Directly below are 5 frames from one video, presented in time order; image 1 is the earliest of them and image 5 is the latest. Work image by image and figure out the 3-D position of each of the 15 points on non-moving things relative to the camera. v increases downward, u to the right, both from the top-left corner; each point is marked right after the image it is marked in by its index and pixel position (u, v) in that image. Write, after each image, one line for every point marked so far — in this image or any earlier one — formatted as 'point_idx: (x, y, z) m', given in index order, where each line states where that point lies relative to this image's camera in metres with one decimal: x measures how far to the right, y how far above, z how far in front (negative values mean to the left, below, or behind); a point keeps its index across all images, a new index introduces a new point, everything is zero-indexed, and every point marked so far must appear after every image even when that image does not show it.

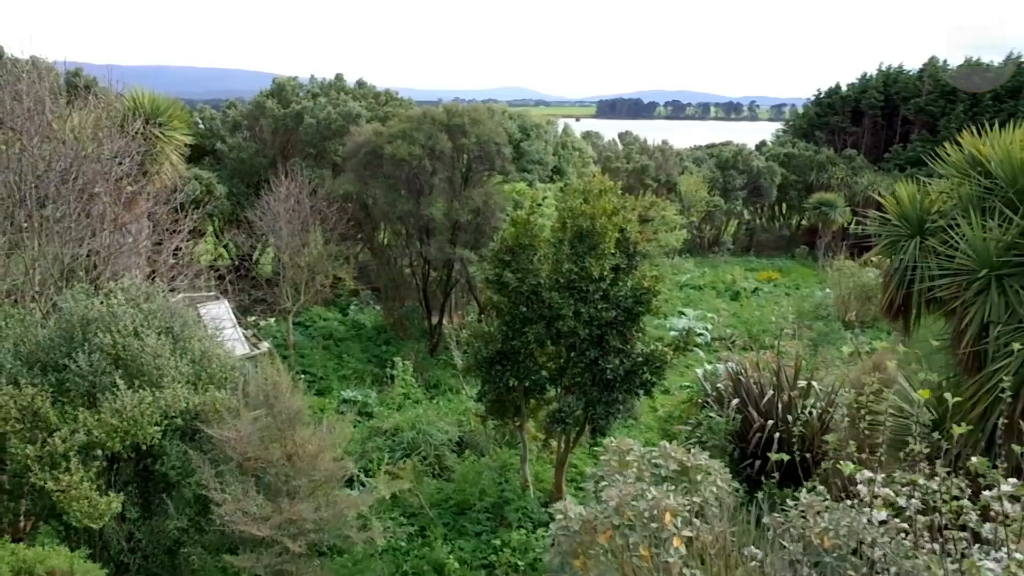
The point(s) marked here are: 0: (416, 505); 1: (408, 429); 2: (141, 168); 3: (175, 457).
0: (-1.5, -3.5, +9.2) m
1: (-2.0, -2.7, +10.8) m
2: (-7.5, +2.4, +11.7) m
3: (-3.6, -1.8, +6.1) m
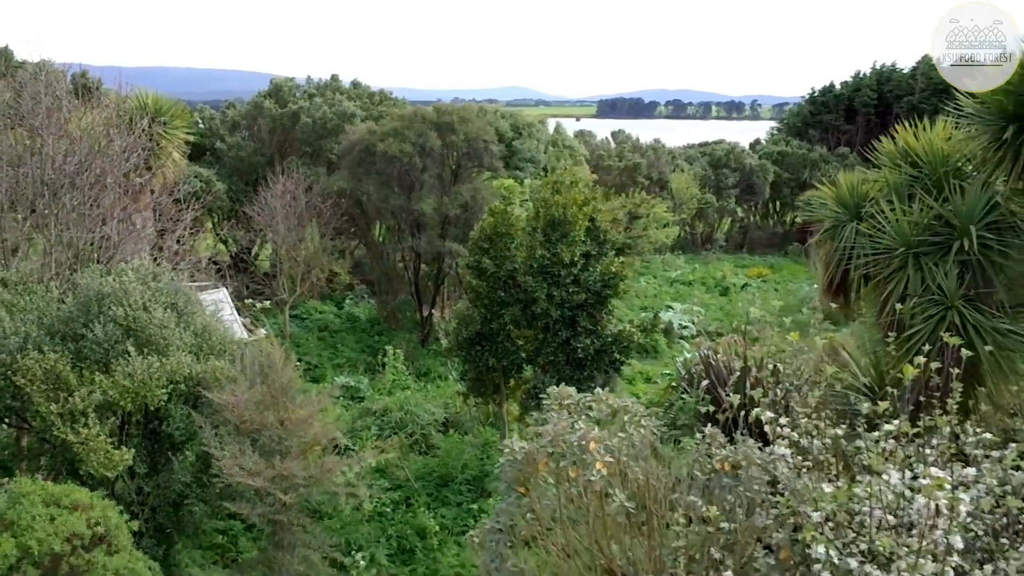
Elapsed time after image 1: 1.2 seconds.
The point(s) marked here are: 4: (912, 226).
0: (-1.9, -3.3, +9.9) m
1: (-2.3, -2.4, +11.5) m
2: (-7.9, +2.7, +12.4) m
3: (-3.9, -1.5, +6.8) m
4: (+4.6, +0.7, +6.7) m
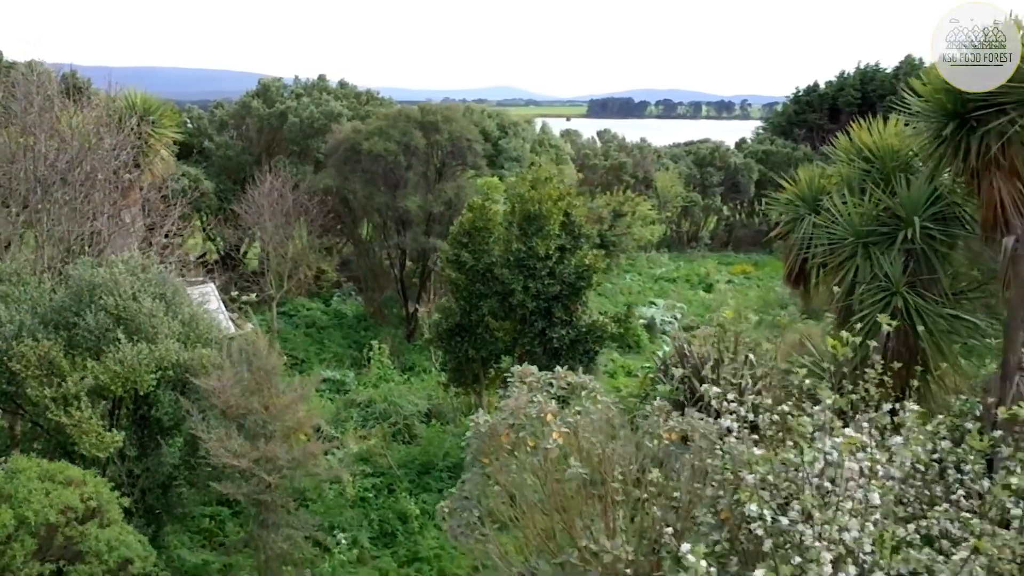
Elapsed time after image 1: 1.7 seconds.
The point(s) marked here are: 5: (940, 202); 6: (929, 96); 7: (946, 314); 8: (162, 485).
0: (-2.3, -3.2, +10.3) m
1: (-2.7, -2.3, +11.9) m
2: (-8.3, +2.8, +12.7) m
3: (-4.2, -1.4, +7.1) m
4: (+4.3, +0.9, +7.1) m
5: (+5.1, +1.0, +6.9) m
6: (+4.8, +2.2, +6.7) m
7: (+5.0, -0.3, +6.7) m
8: (-4.4, -2.5, +7.2) m
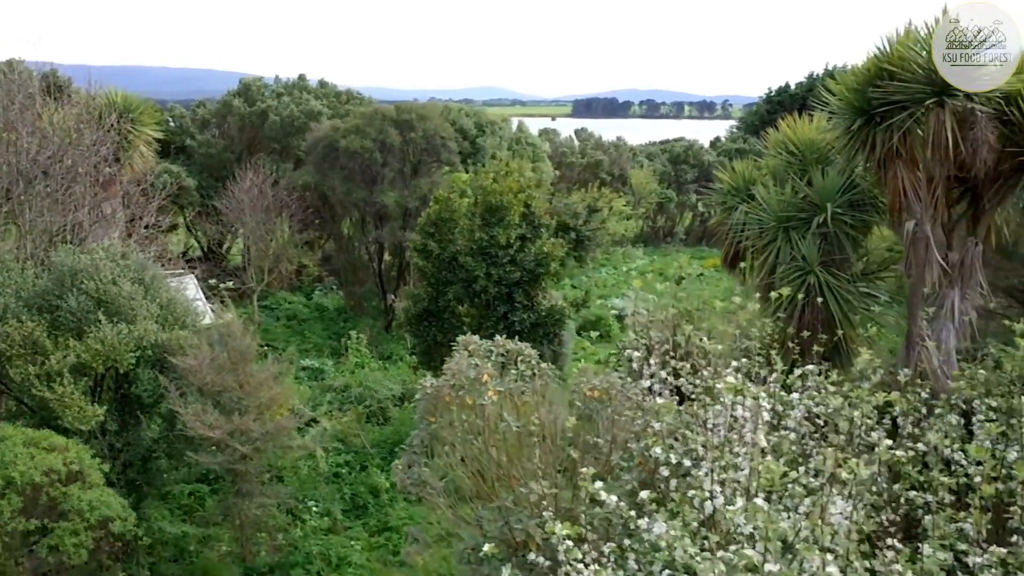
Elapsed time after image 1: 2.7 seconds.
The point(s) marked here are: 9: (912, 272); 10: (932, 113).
0: (-2.9, -3.0, +10.8) m
1: (-3.4, -2.1, +12.4) m
2: (-9.1, +2.9, +13.1) m
3: (-4.8, -1.2, +7.6) m
4: (+3.7, +1.1, +7.8) m
5: (+4.5, +1.3, +7.7) m
6: (+4.2, +2.5, +7.4) m
7: (+4.4, 0.0, +7.4) m
8: (-5.0, -2.3, +7.7) m
9: (+5.0, +0.2, +7.2) m
10: (+4.9, +2.0, +6.7) m
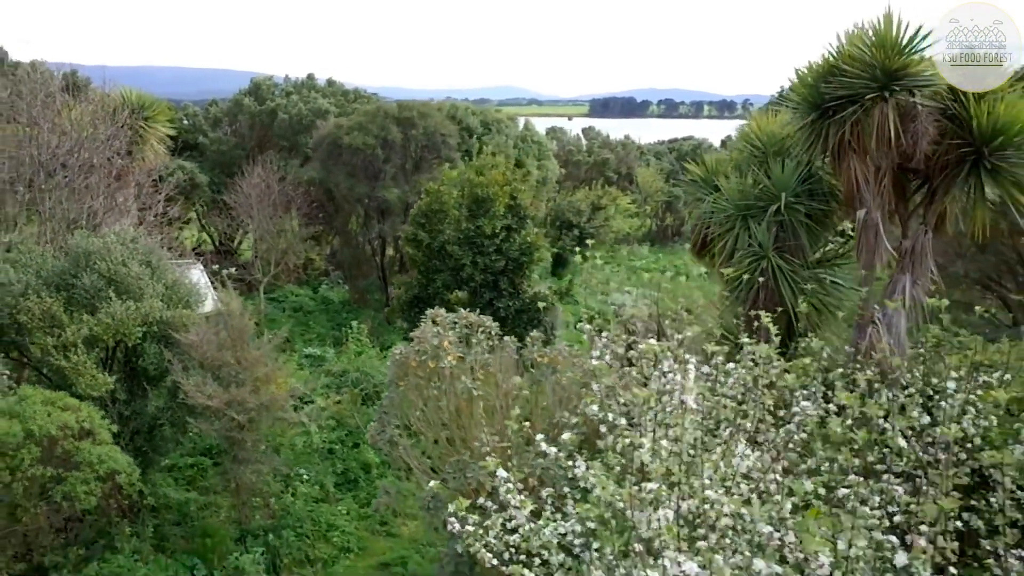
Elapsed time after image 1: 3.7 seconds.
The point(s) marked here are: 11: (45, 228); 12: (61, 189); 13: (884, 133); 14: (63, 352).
0: (-3.2, -2.7, +11.4) m
1: (-3.6, -1.8, +13.0) m
2: (-9.2, +3.2, +13.9) m
3: (-5.2, -1.0, +8.3) m
4: (+3.4, +1.3, +8.3) m
5: (+4.2, +1.5, +8.1) m
6: (+3.9, +2.7, +7.8) m
7: (+4.1, +0.2, +7.8) m
8: (-5.3, -2.0, +8.4) m
9: (+4.6, +0.4, +7.6) m
10: (+4.5, +2.2, +7.1) m
11: (-8.7, +1.1, +10.7) m
12: (-8.9, +1.9, +11.3) m
13: (+4.6, +1.9, +7.1) m
14: (-6.0, -0.9, +7.6) m
